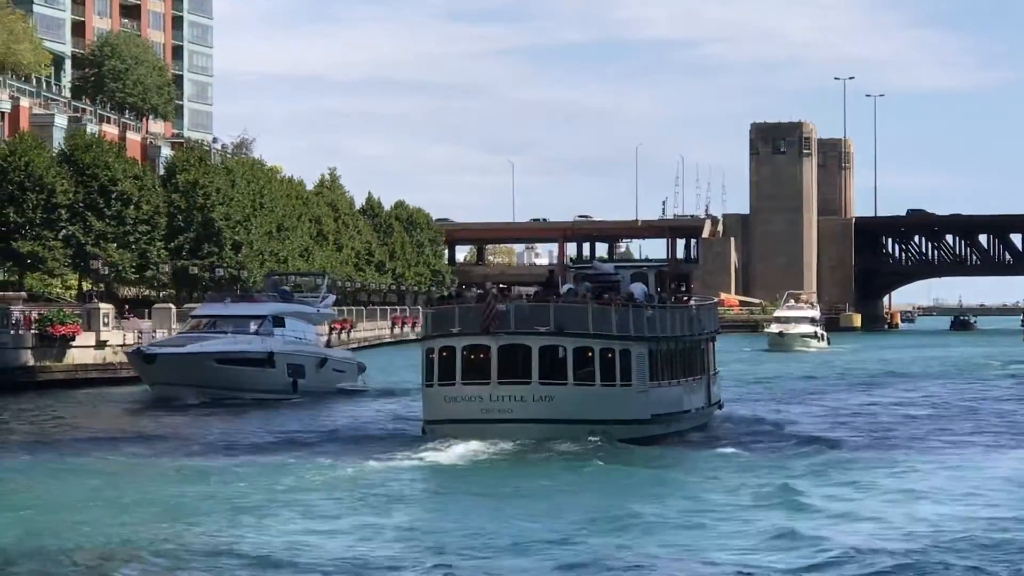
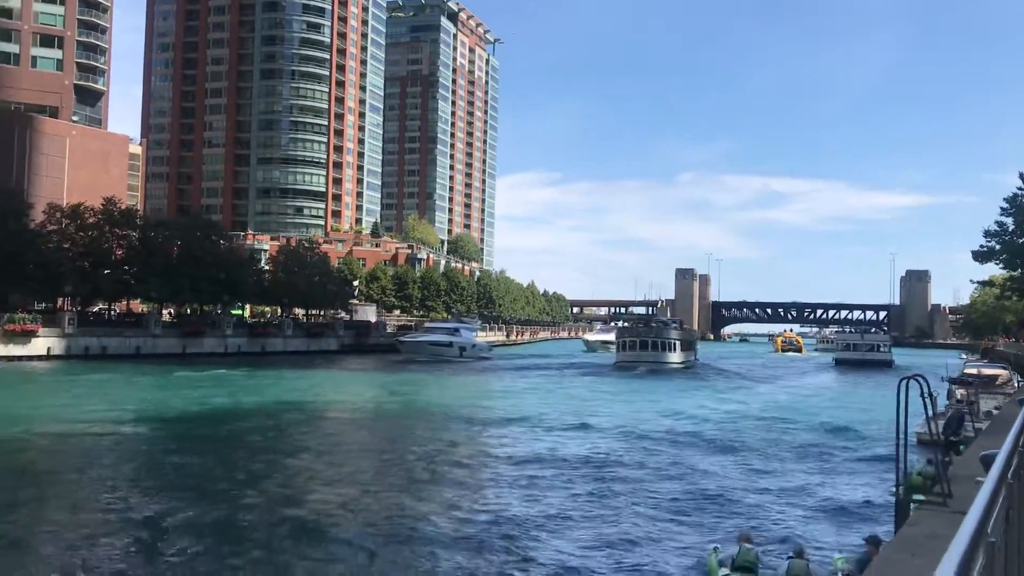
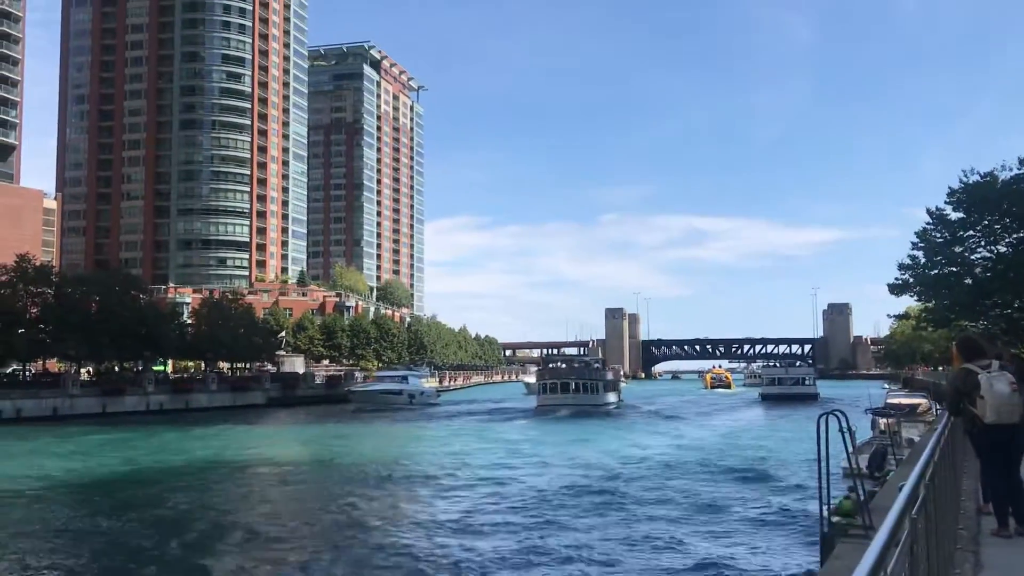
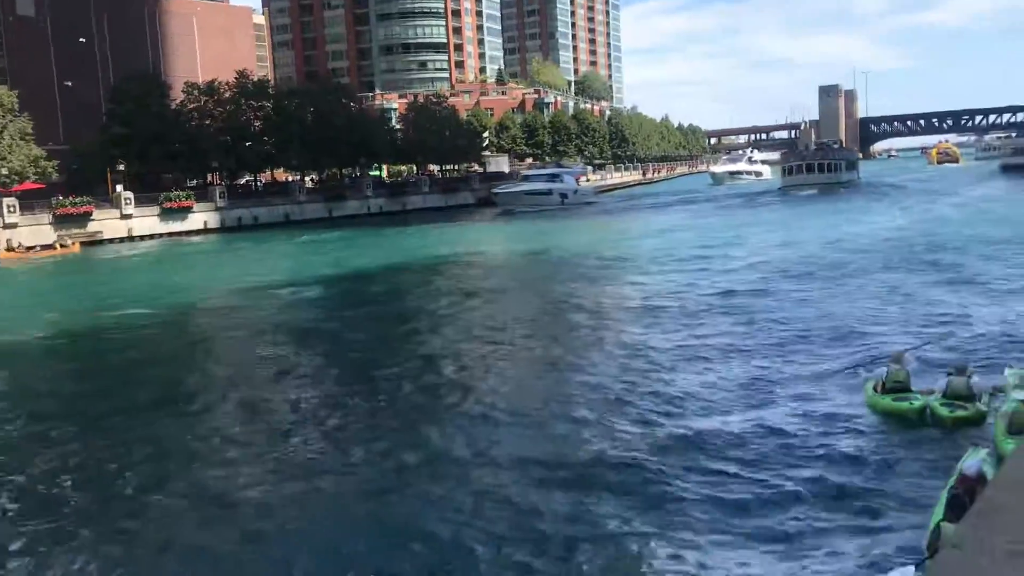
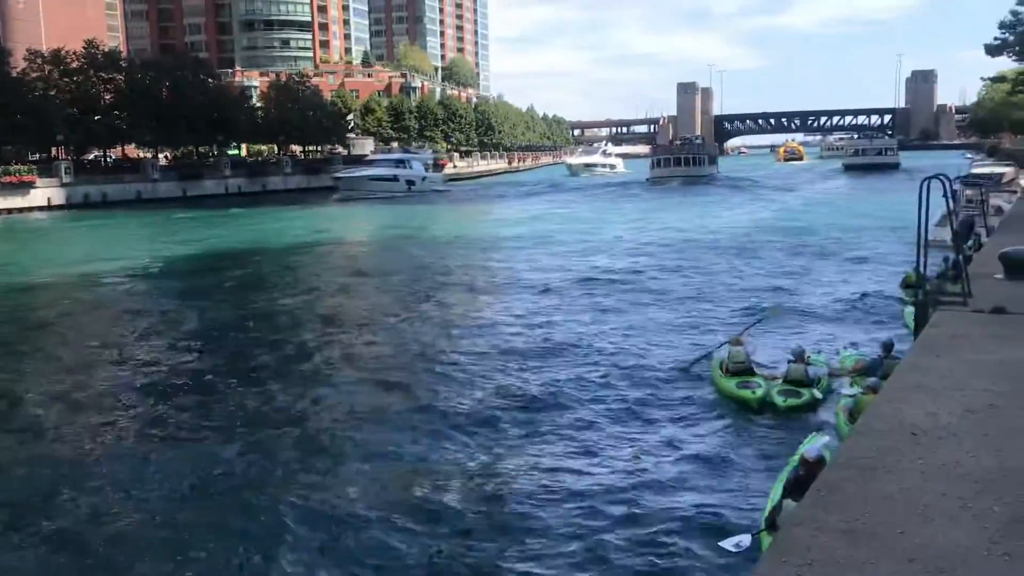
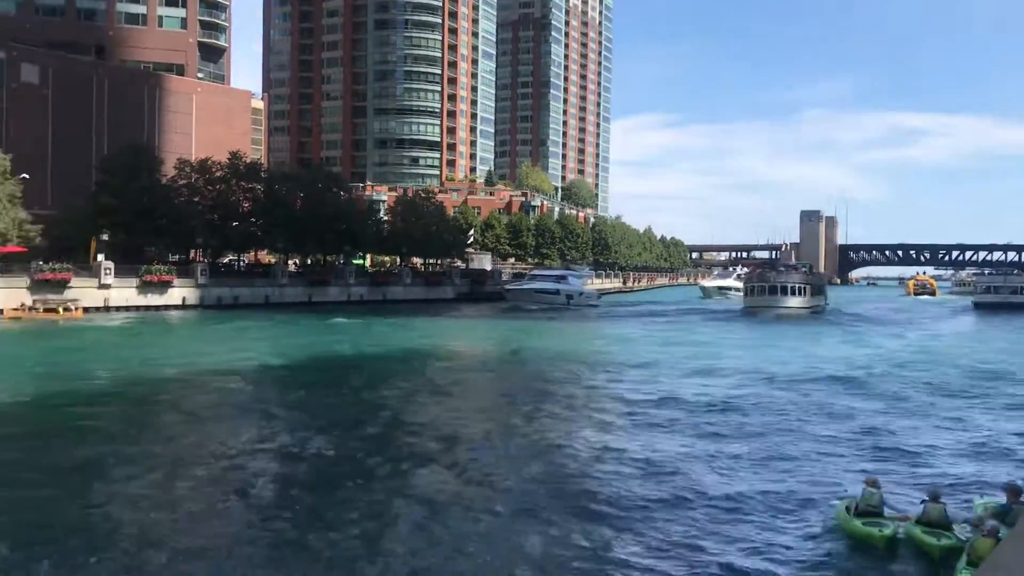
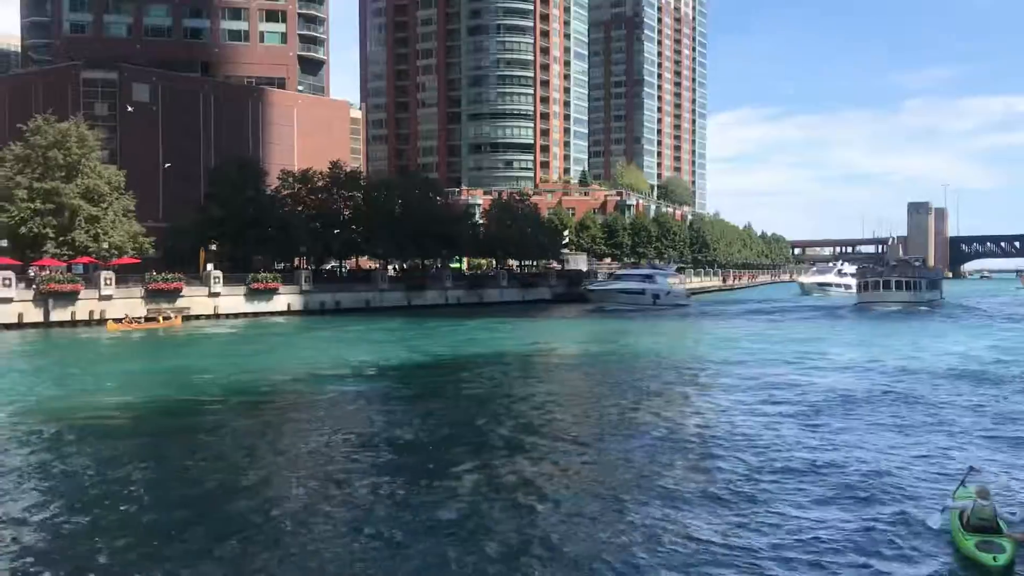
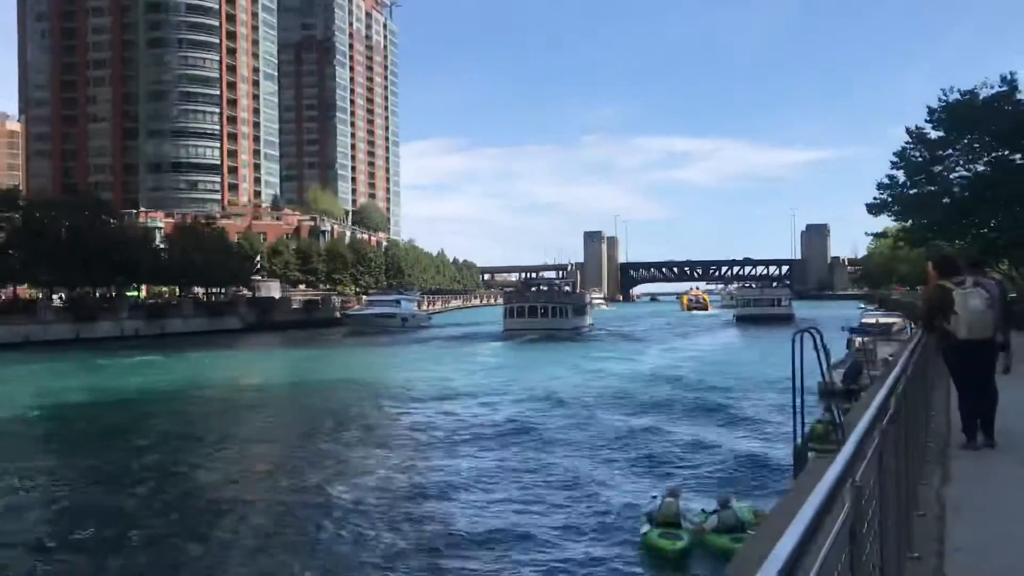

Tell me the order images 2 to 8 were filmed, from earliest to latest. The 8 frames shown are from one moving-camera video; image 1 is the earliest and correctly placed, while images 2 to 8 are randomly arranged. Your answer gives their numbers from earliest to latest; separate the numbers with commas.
8, 3, 2, 6, 7, 4, 5
